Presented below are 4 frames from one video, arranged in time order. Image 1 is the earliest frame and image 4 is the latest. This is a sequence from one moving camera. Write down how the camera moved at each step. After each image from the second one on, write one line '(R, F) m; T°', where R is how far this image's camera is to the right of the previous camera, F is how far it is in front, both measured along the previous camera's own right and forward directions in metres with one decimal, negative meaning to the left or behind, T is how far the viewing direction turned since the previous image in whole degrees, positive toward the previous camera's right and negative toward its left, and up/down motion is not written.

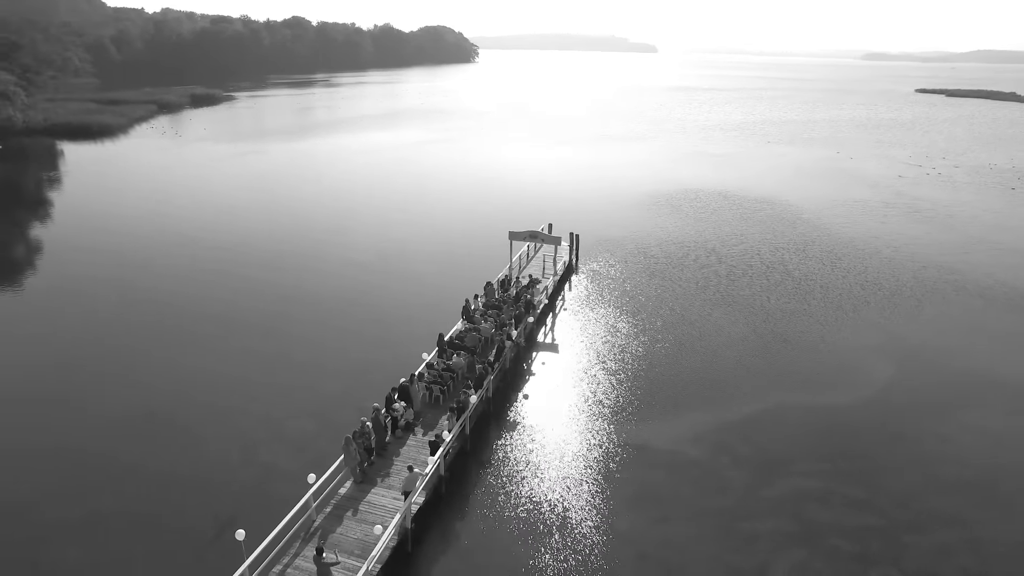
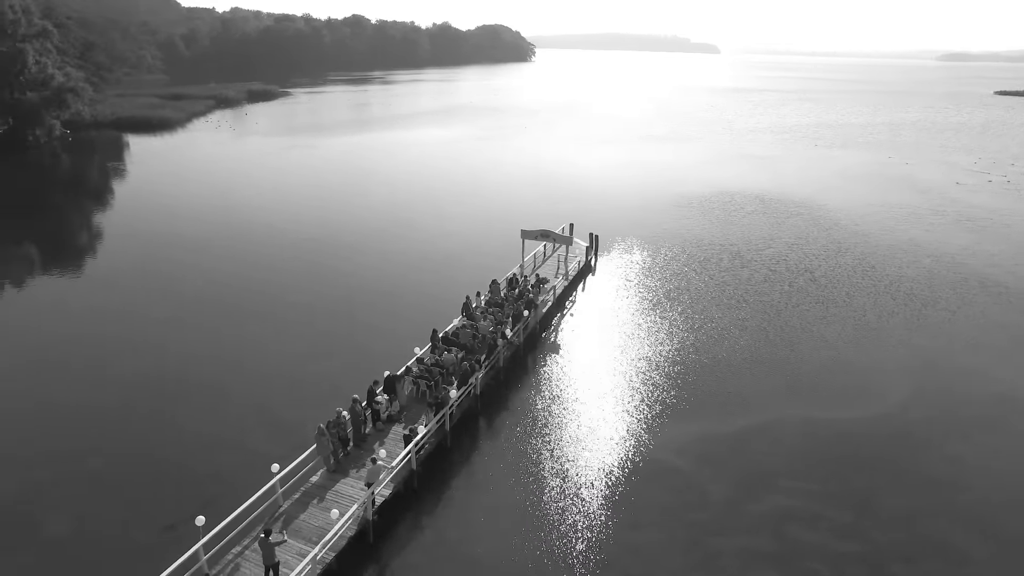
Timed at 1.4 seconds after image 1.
(+2.0, +0.2) m; -5°
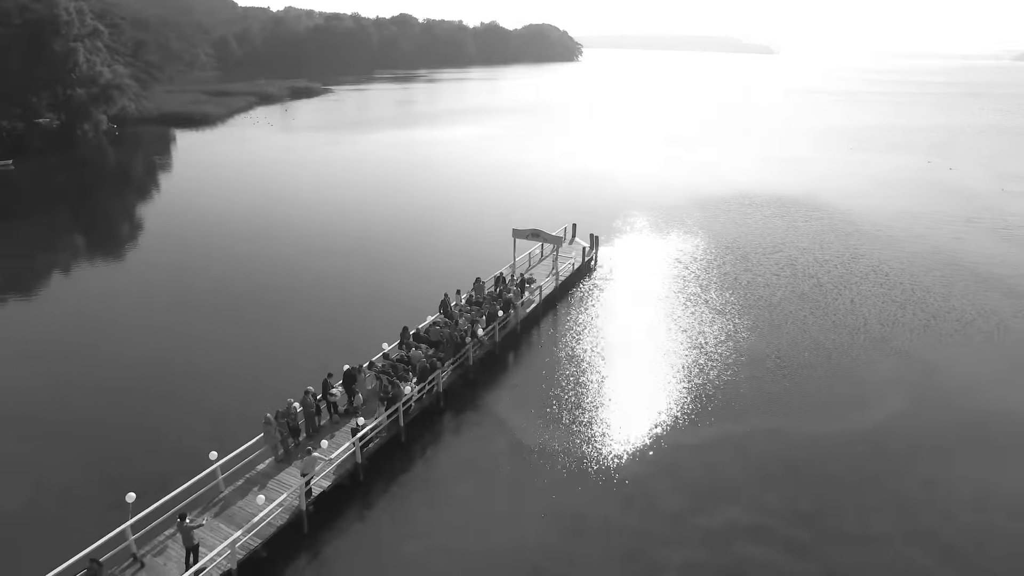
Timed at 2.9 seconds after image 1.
(+2.6, +0.1) m; -4°
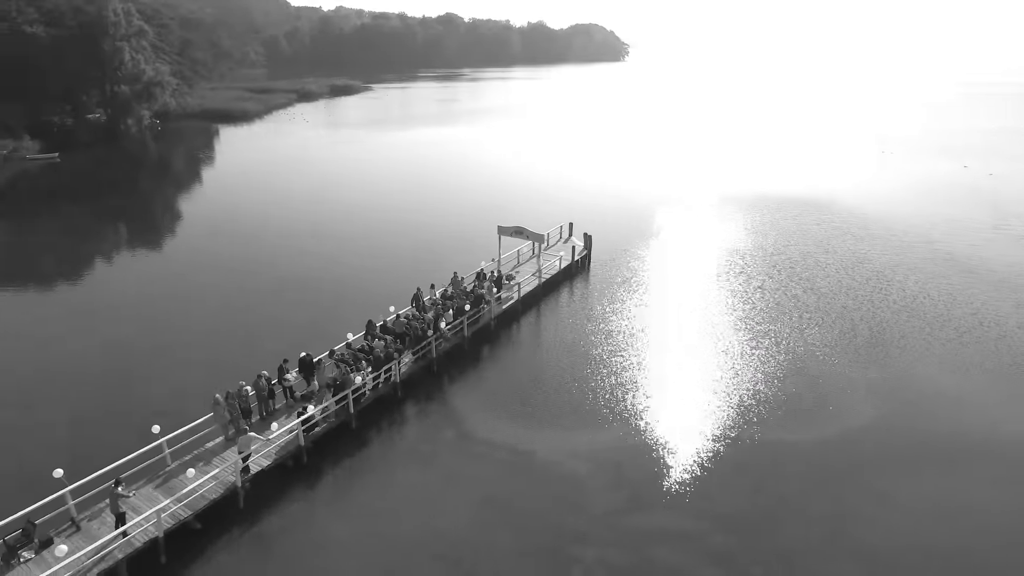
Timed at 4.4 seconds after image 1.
(+2.9, -0.4) m; -4°
